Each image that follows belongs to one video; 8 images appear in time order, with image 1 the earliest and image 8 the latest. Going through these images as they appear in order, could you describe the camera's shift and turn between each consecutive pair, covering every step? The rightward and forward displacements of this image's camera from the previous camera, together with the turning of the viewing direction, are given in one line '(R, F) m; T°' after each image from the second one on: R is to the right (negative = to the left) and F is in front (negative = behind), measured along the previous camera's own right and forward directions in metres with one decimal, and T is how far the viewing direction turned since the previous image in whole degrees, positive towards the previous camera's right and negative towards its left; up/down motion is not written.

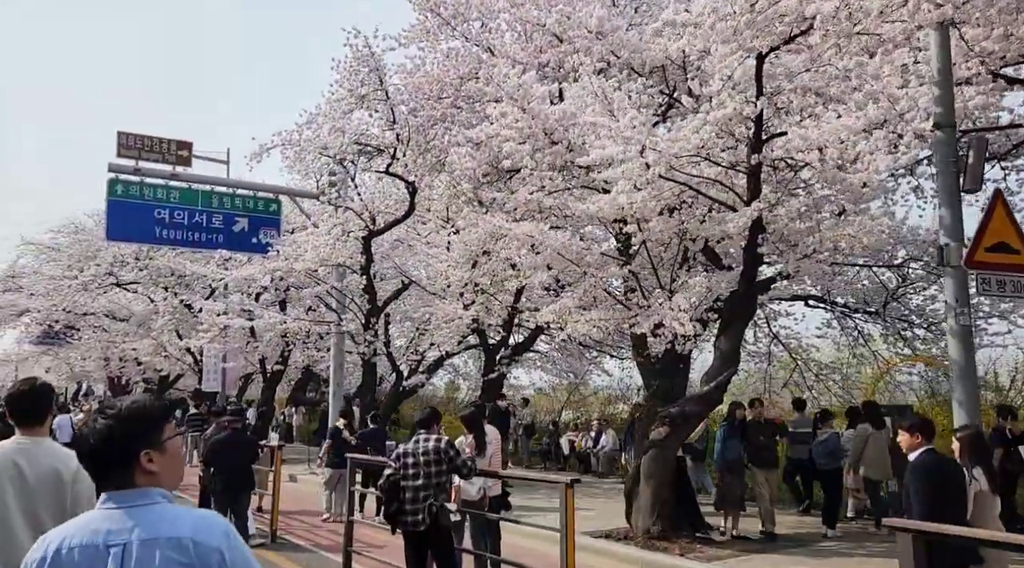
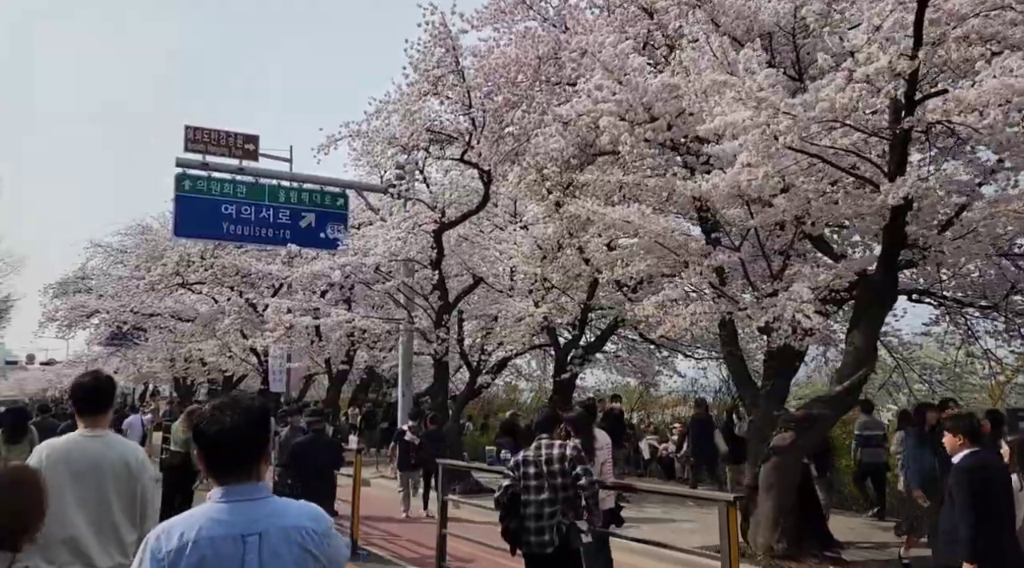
(-0.3, +0.7) m; -3°
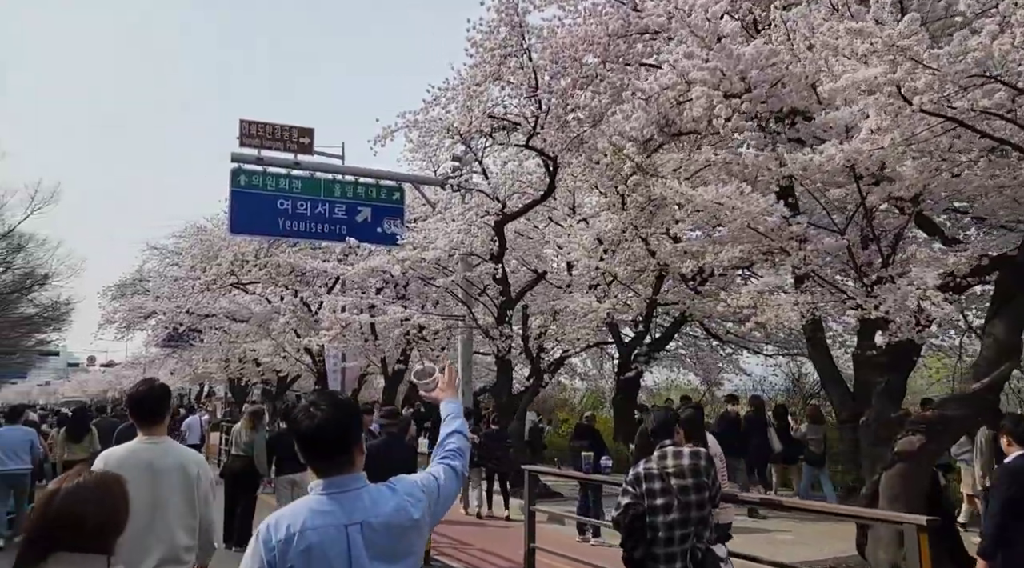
(-0.2, +0.6) m; -3°
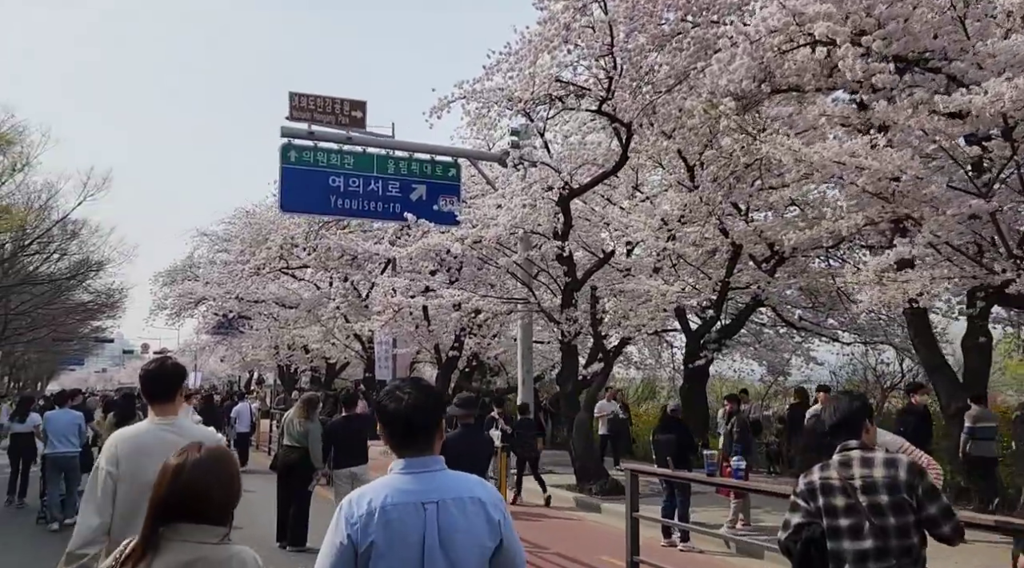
(-0.2, +0.9) m; -3°
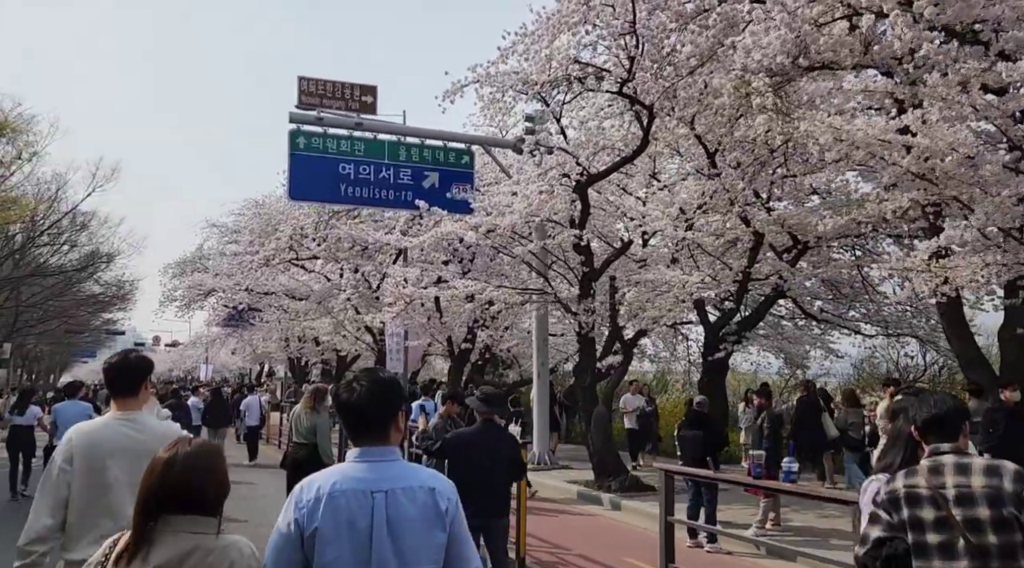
(-0.1, +0.4) m; -1°
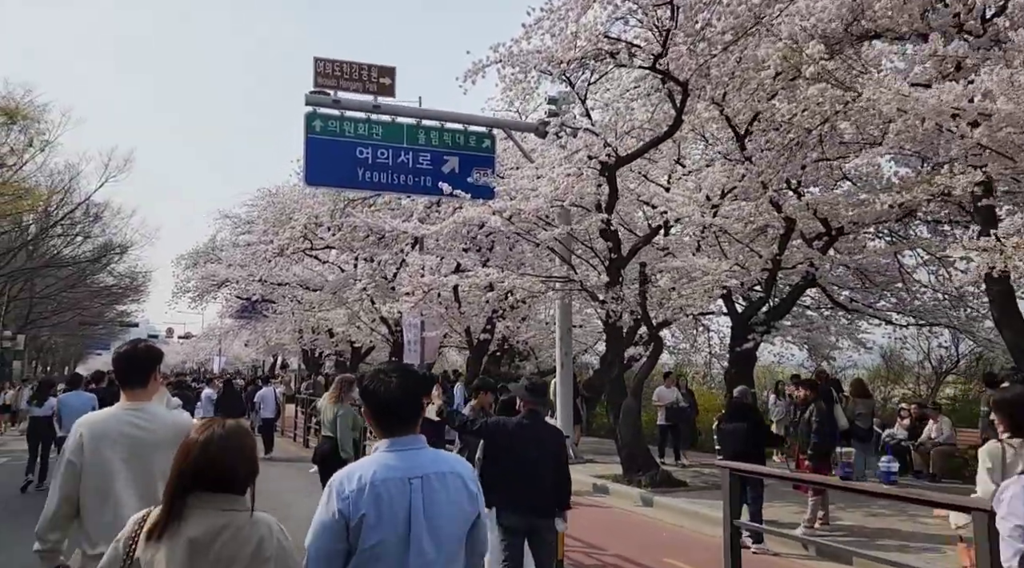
(-0.1, +0.5) m; -1°
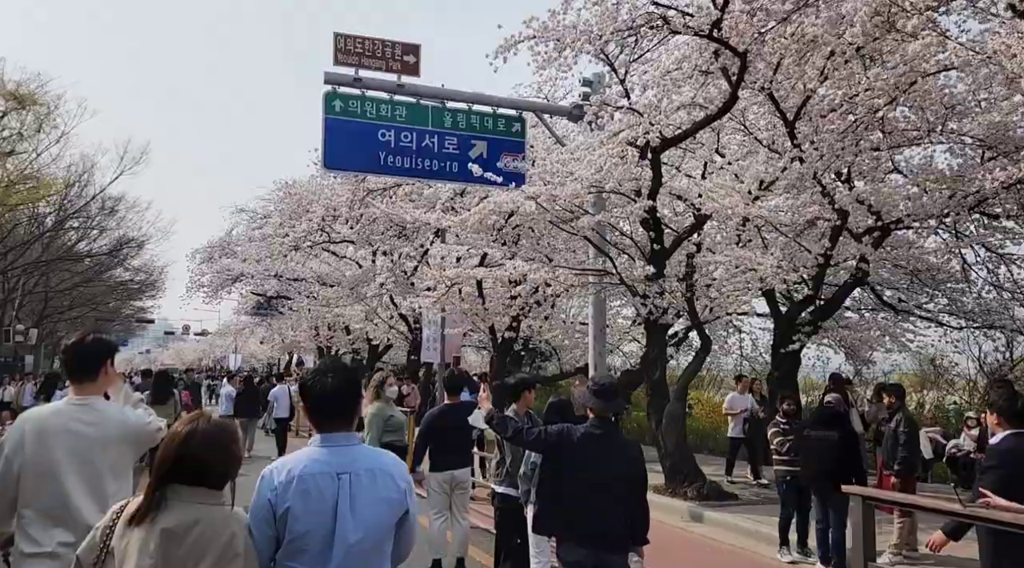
(-0.2, +0.9) m; -1°
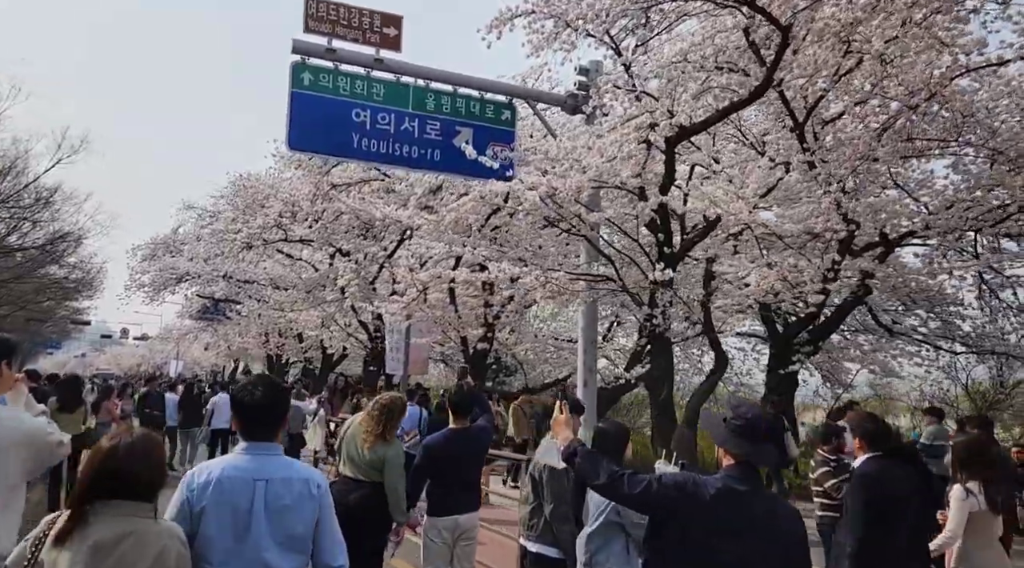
(-0.4, +1.3) m; +3°
